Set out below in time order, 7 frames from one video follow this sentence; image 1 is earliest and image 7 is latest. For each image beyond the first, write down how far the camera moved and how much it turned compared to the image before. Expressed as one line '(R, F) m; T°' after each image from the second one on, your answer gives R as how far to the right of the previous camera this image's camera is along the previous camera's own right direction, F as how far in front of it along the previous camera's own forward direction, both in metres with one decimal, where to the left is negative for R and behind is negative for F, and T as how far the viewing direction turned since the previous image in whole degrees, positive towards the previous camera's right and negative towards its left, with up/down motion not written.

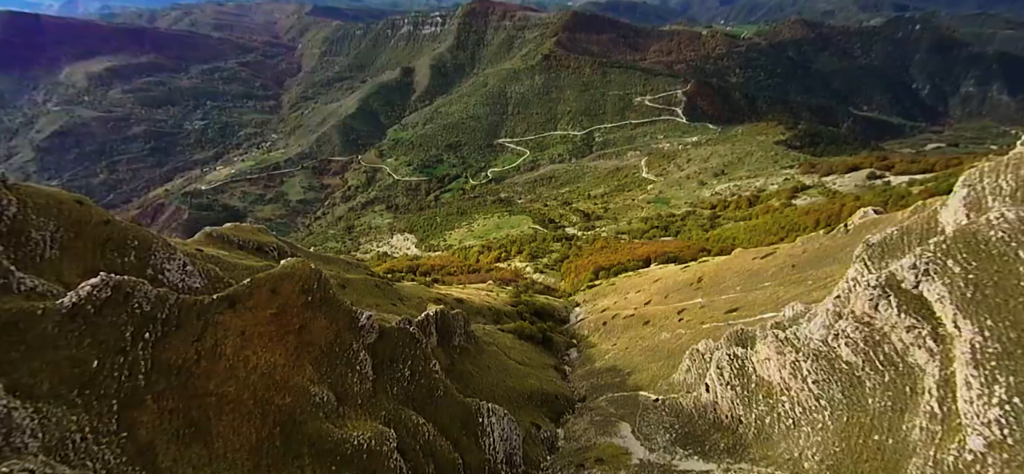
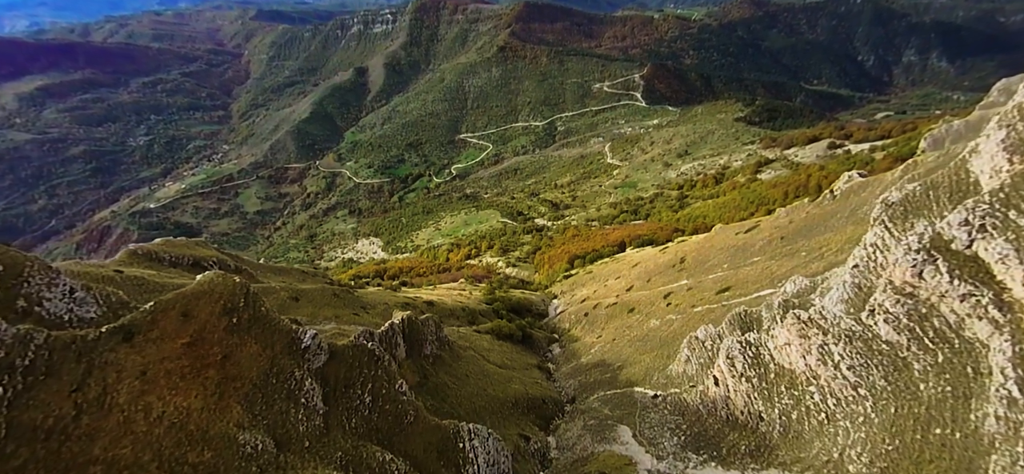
(-0.1, +7.0) m; +3°
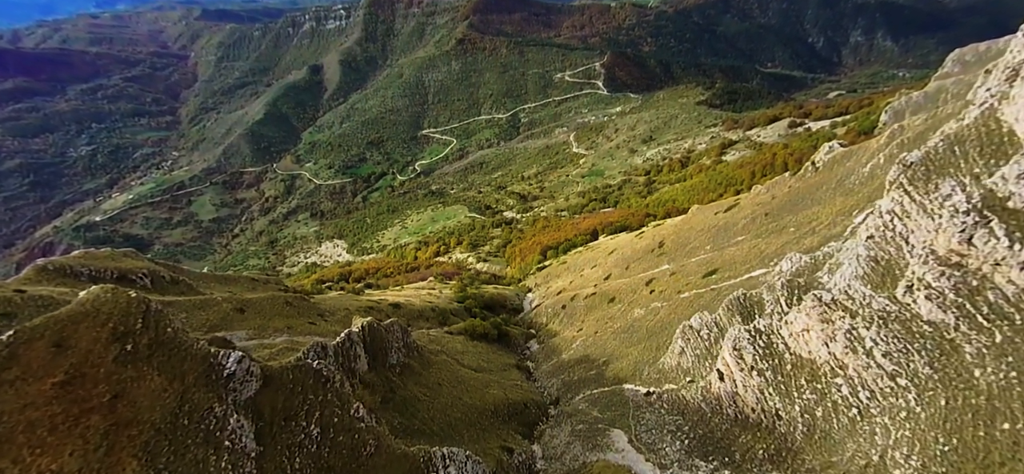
(-0.1, +6.0) m; +3°
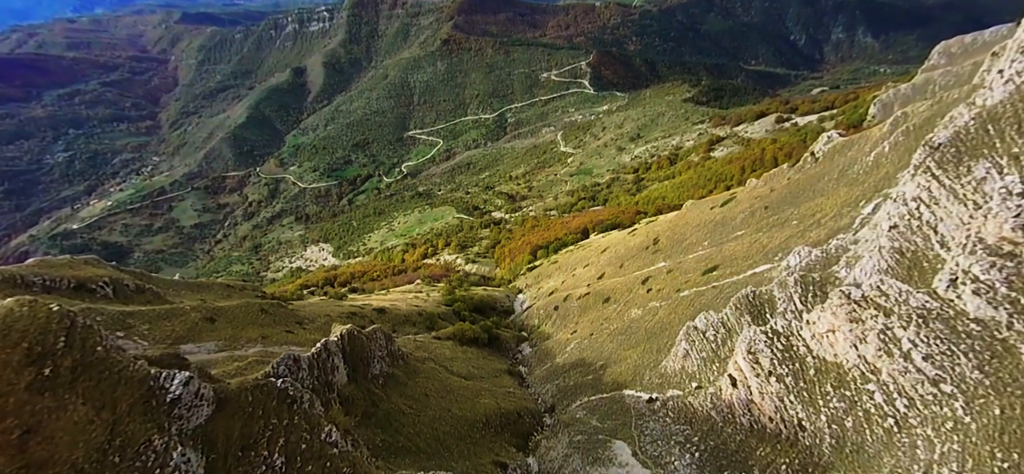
(-0.1, +3.6) m; +1°
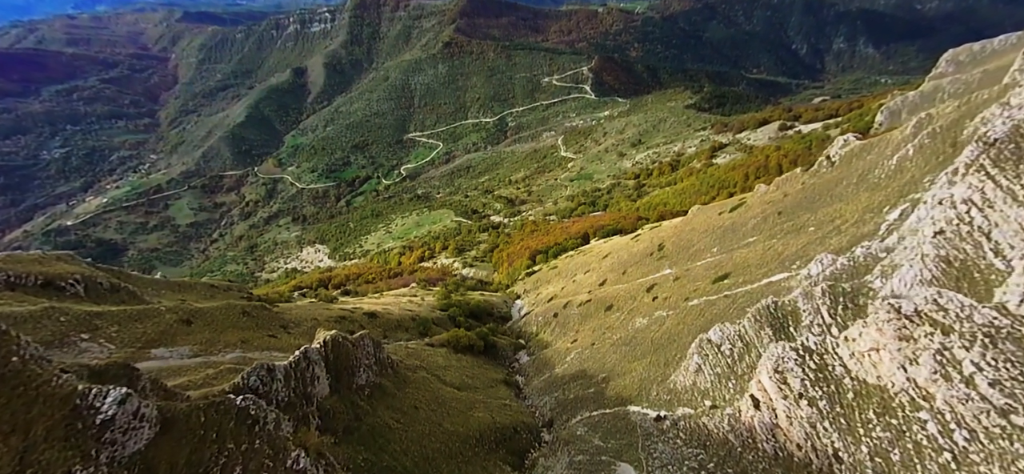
(0.0, +3.7) m; 0°
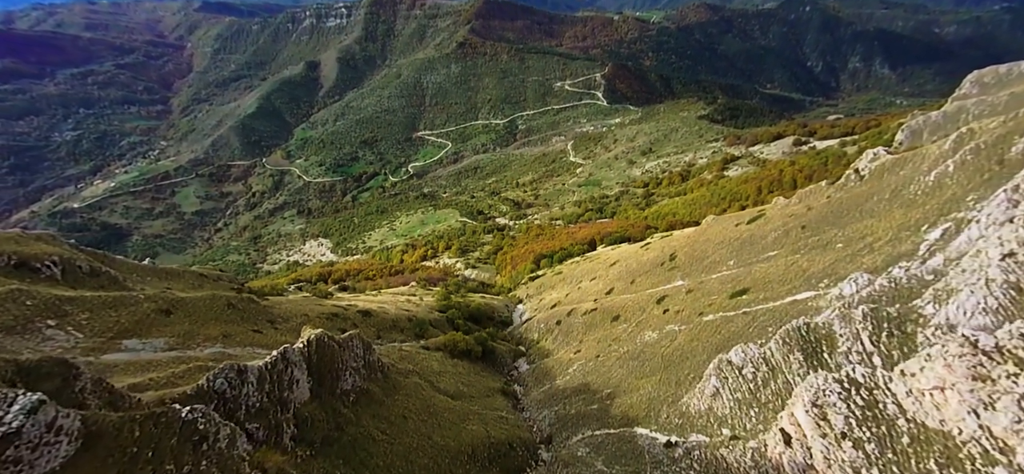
(0.0, +3.8) m; 0°
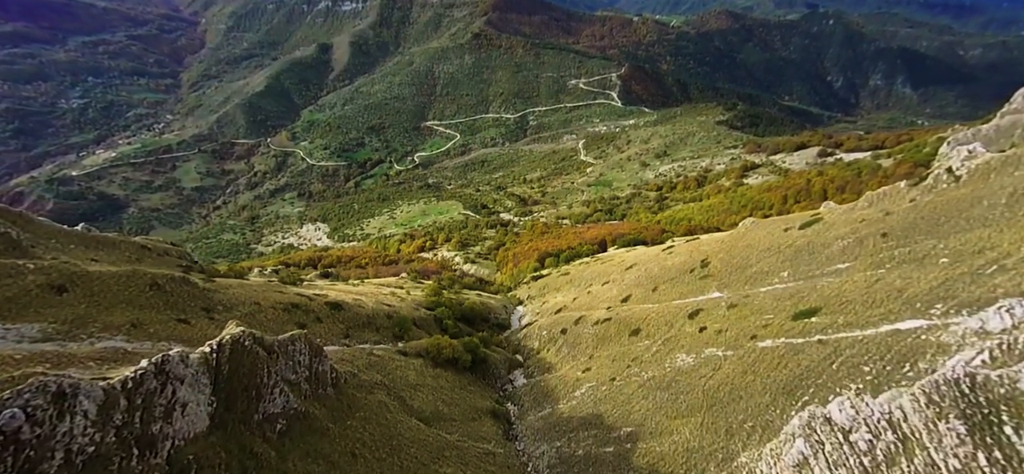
(0.0, +12.5) m; 0°
